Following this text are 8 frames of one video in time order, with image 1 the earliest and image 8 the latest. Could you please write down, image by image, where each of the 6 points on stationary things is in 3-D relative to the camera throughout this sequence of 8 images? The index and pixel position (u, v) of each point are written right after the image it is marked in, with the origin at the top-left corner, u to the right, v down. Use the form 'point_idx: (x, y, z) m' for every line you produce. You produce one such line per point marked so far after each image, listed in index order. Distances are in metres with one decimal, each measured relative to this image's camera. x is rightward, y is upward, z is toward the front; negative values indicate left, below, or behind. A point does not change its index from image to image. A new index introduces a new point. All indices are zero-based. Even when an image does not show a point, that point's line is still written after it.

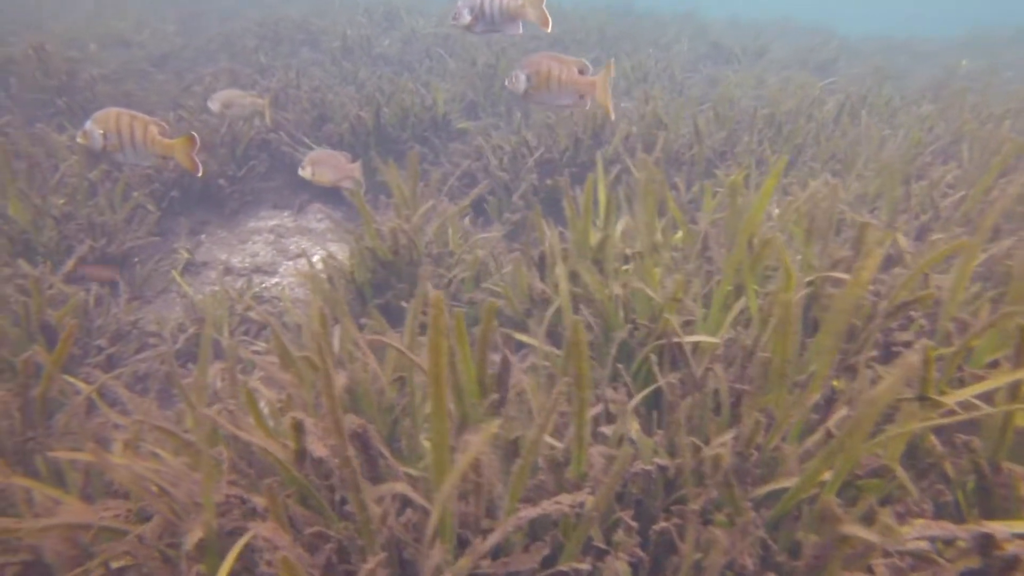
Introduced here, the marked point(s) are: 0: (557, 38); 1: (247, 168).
0: (+0.9, +4.6, +12.3) m
1: (-2.6, +1.2, +6.7) m
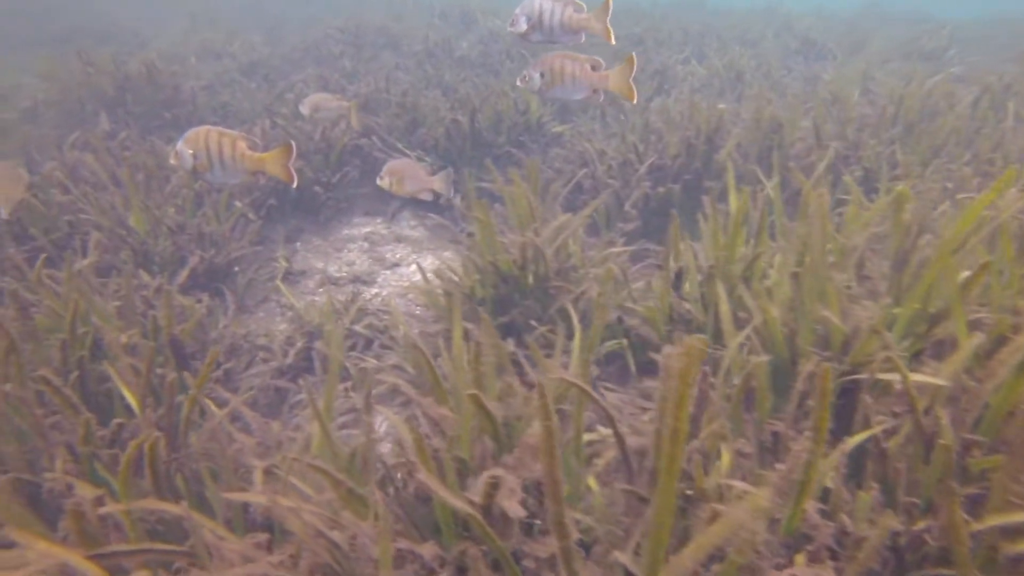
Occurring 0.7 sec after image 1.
0: (+2.3, +4.5, +11.9) m
1: (-1.7, +1.1, +6.6) m
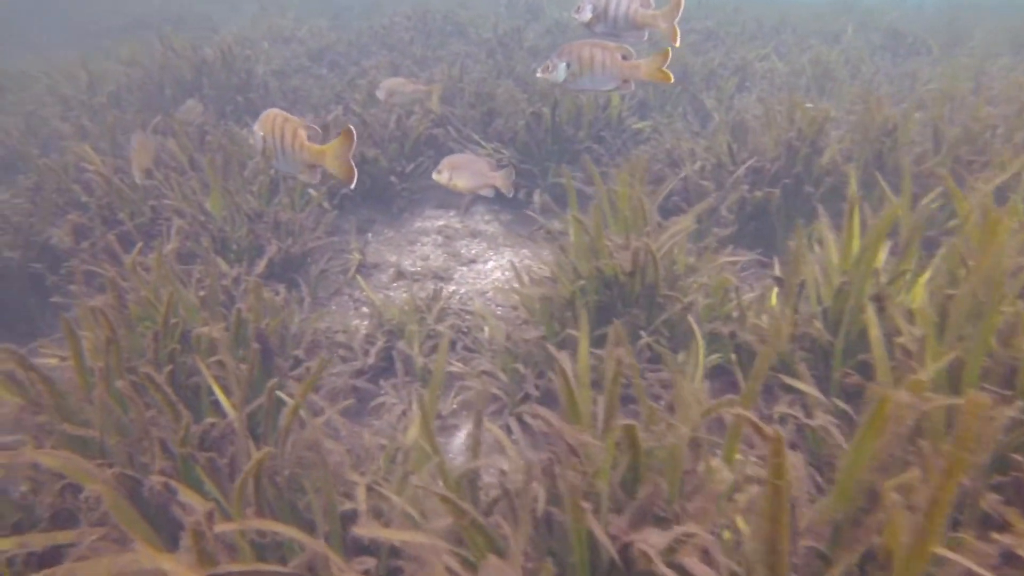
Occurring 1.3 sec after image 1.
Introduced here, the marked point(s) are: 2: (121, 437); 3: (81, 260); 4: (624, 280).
0: (+3.5, +4.4, +11.5) m
1: (-0.9, +1.2, +6.4) m
2: (-1.7, -0.7, +3.0) m
3: (-3.2, +0.2, +5.0) m
4: (+0.6, 0.0, +3.5) m
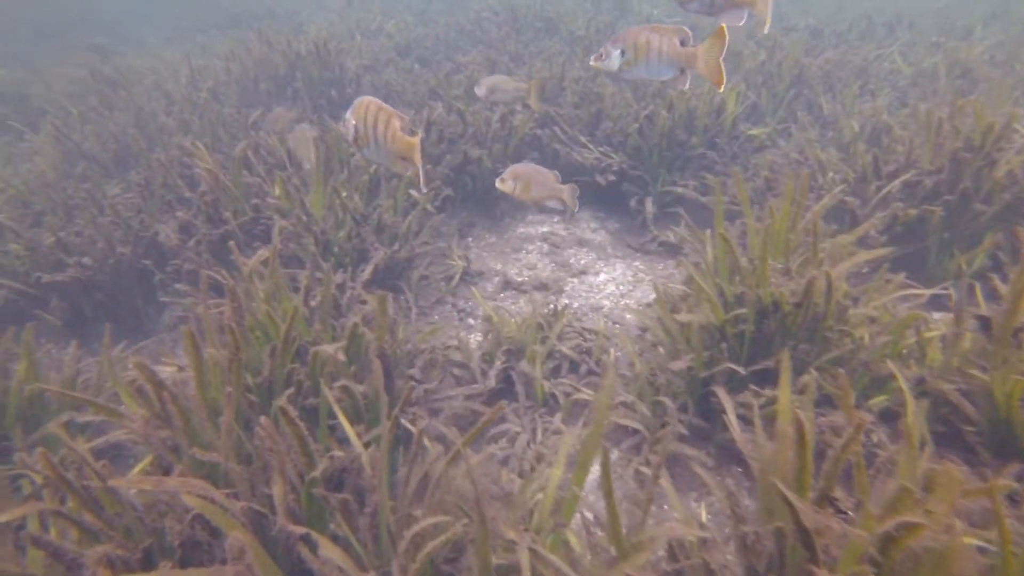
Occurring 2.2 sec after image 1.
0: (+5.0, +4.2, +10.7) m
1: (+0.1, +1.1, +6.1) m
2: (-1.1, -0.7, +2.7) m
3: (-2.4, +0.2, +4.9) m
4: (+1.3, -0.1, +3.1) m
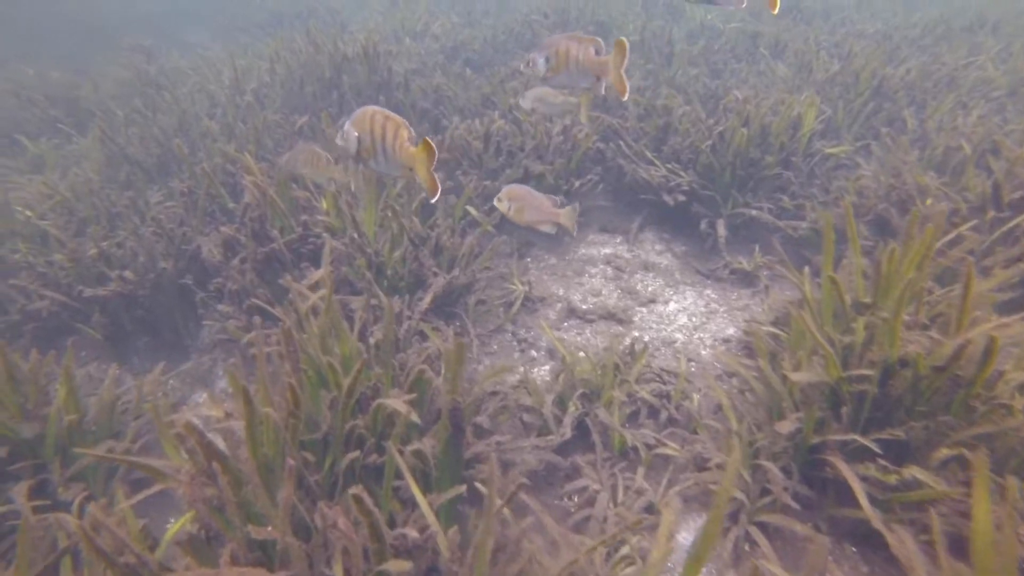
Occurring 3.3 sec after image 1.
0: (+5.8, +3.9, +10.1) m
1: (+0.6, +0.9, +5.7) m
2: (-0.7, -0.9, +2.4) m
3: (-1.9, +0.1, +4.6) m
4: (+1.6, -0.3, +2.7) m
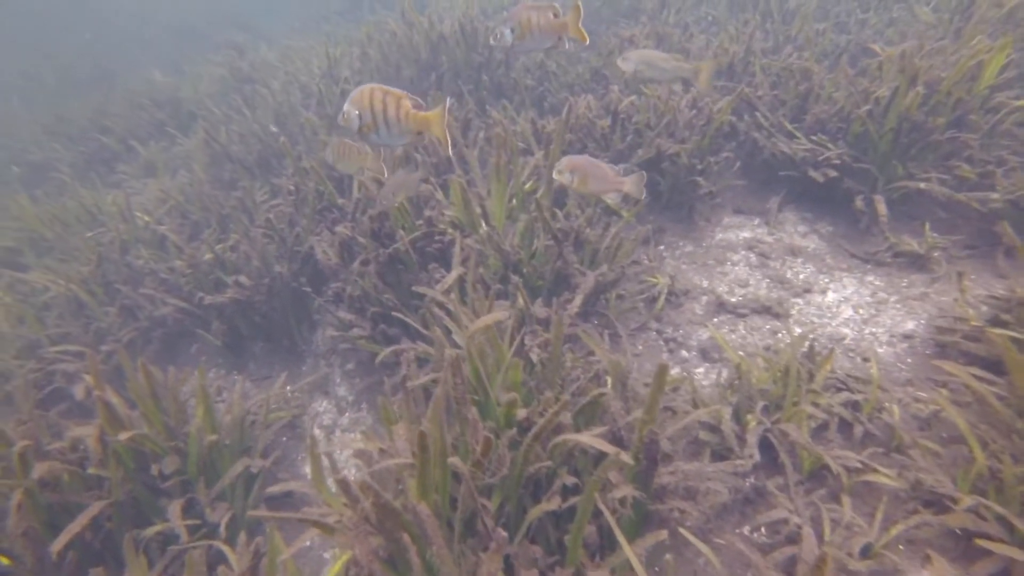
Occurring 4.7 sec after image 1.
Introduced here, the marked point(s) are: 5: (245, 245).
0: (+7.1, +4.2, +8.9) m
1: (+1.6, +1.0, +5.1) m
2: (0.0, -1.0, +2.0) m
3: (-1.0, 0.0, +4.3) m
4: (+2.3, -0.3, +2.1) m
5: (-2.1, +0.3, +5.2) m
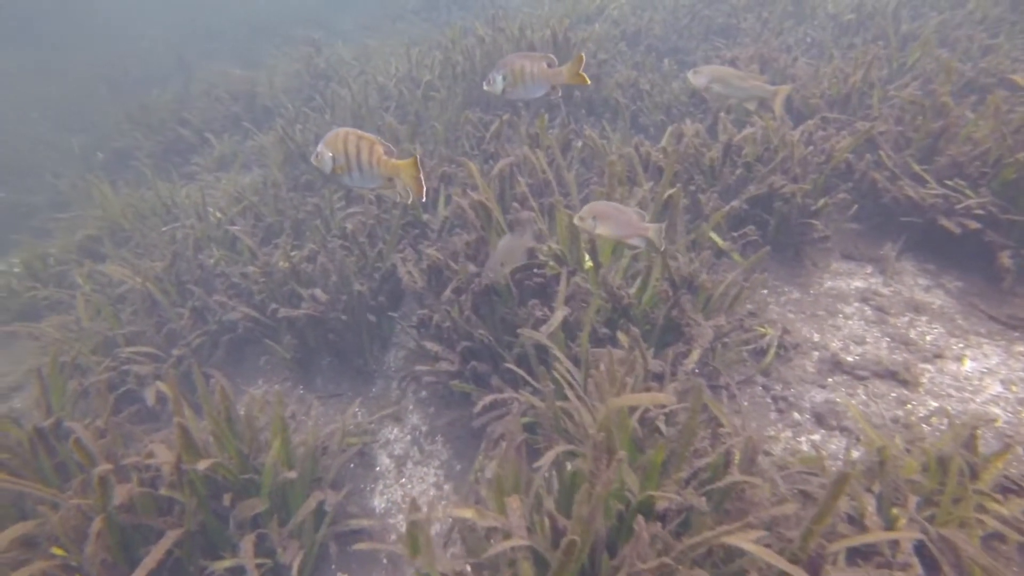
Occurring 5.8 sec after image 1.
0: (+8.2, +3.4, +8.2) m
1: (+2.3, +0.6, +4.7) m
2: (+0.4, -1.2, +1.7) m
3: (-0.4, -0.1, +4.0) m
4: (+2.8, -0.8, +1.6) m
5: (-1.4, +0.2, +5.0) m
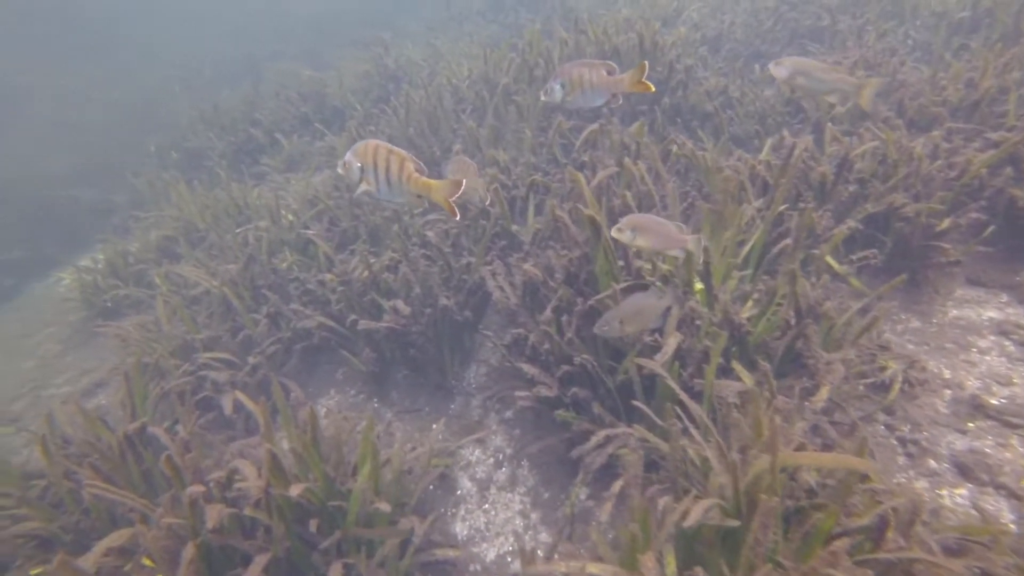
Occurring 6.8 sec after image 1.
0: (+9.1, +3.1, +7.4) m
1: (+2.9, +0.4, +4.3) m
2: (+0.8, -1.3, +1.4) m
3: (+0.1, -0.2, +3.8) m
4: (+3.2, -0.9, +1.2) m
5: (-0.8, +0.2, +4.8) m
